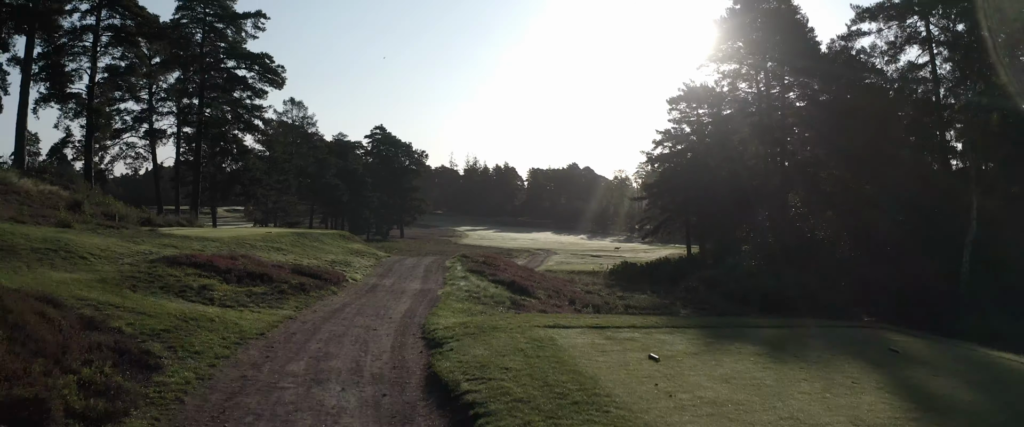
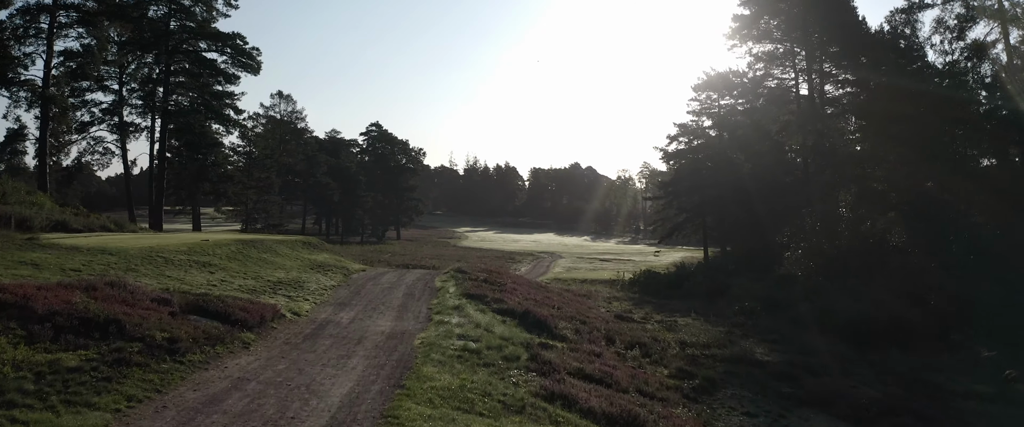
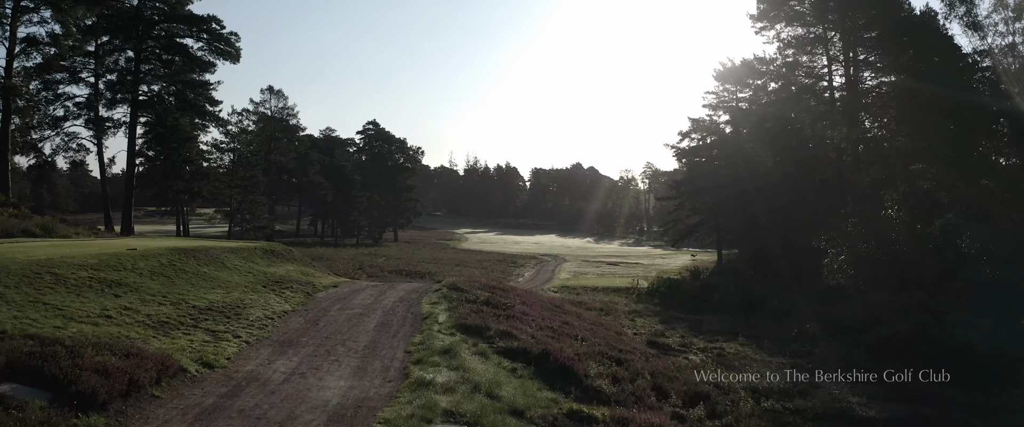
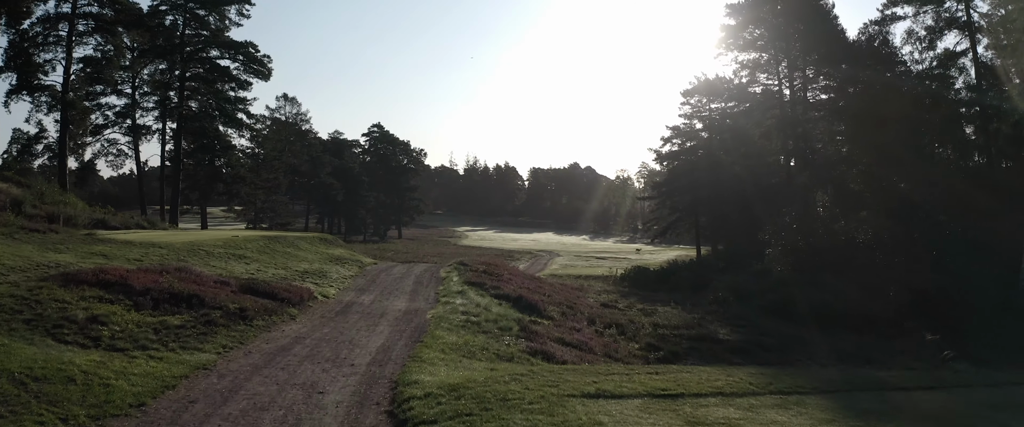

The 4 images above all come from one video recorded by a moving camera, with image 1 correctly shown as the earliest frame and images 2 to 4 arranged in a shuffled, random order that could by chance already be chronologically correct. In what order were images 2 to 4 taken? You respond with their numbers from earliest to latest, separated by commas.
4, 2, 3
